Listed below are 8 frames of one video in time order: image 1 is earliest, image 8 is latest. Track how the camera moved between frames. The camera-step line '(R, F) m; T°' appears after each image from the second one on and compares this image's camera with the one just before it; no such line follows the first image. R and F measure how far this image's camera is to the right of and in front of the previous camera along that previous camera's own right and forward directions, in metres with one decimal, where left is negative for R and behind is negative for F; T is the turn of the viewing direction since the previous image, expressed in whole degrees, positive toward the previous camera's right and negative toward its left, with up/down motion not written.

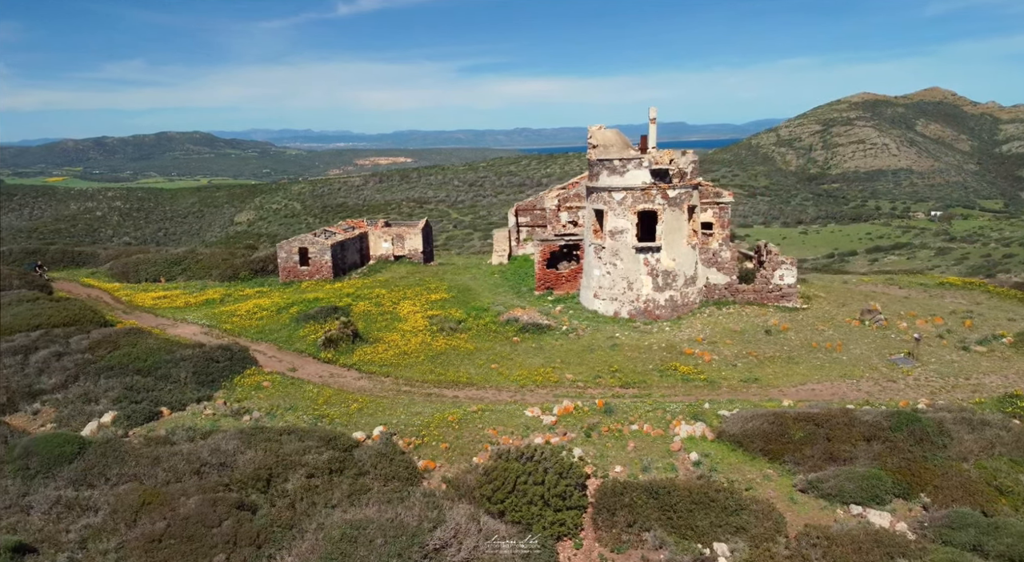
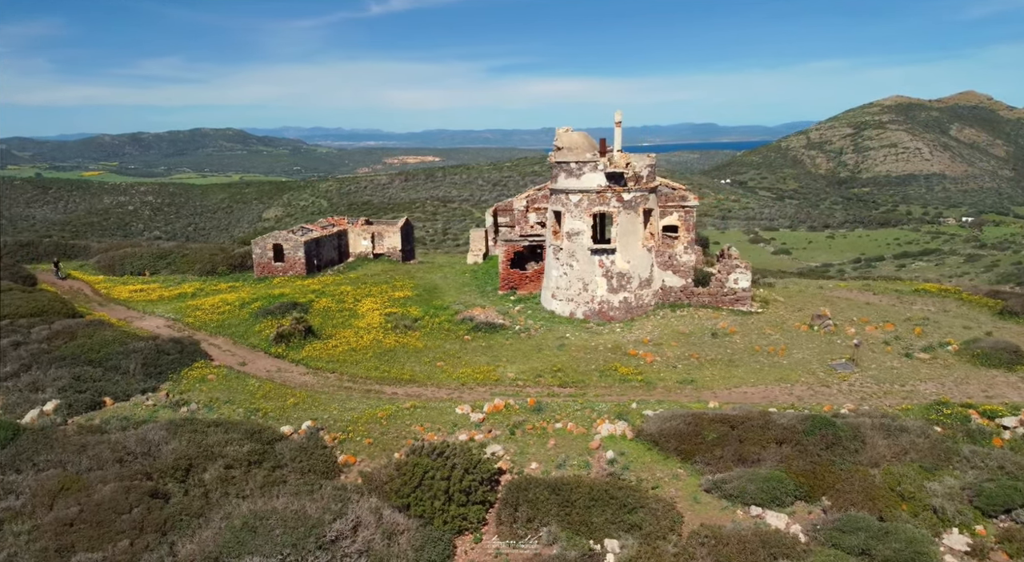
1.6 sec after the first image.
(+1.7, -0.1) m; 0°
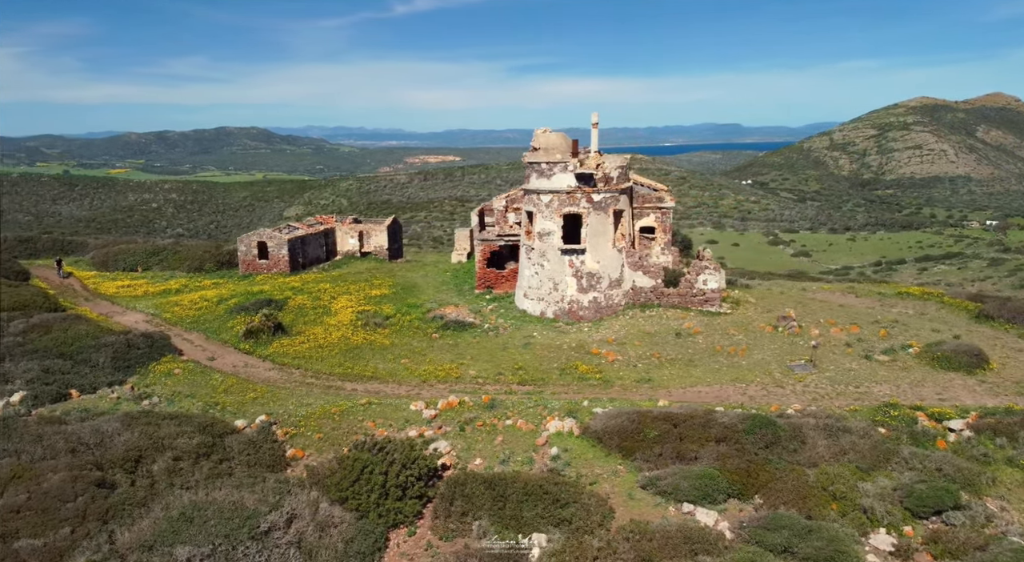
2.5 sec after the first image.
(+1.2, -0.1) m; 0°
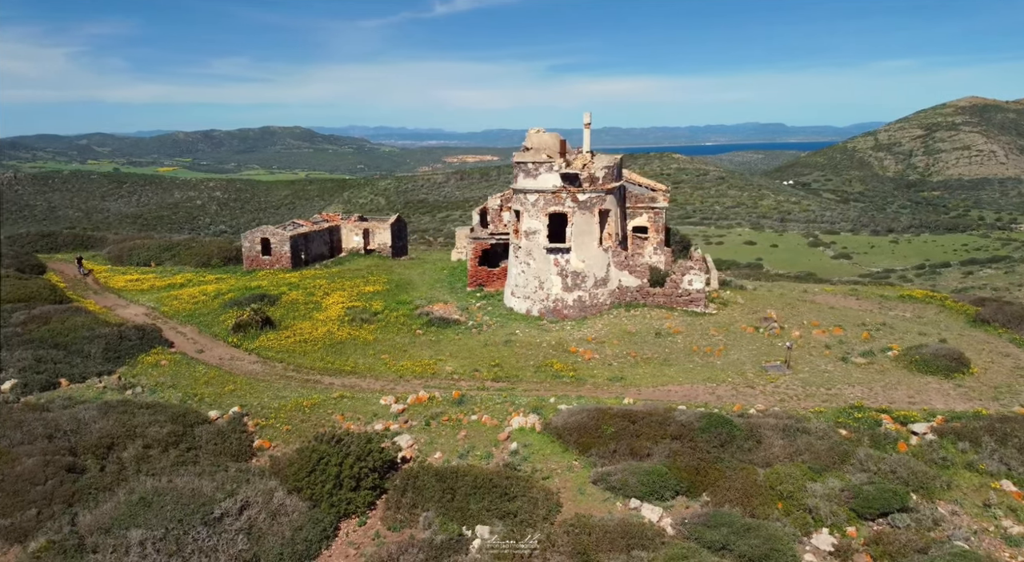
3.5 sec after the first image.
(+1.3, -0.1) m; -2°
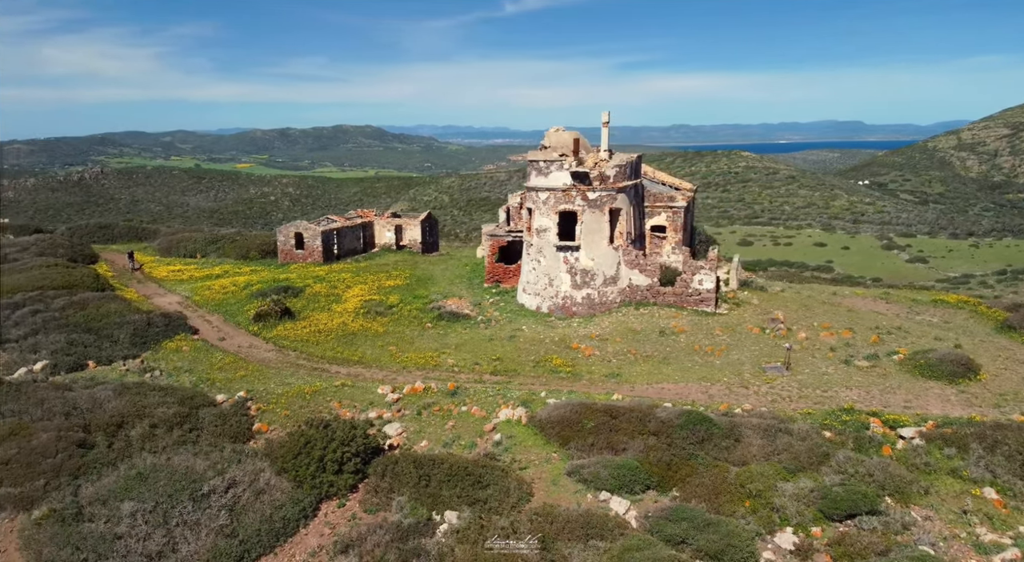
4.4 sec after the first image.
(+1.3, -0.3) m; -4°
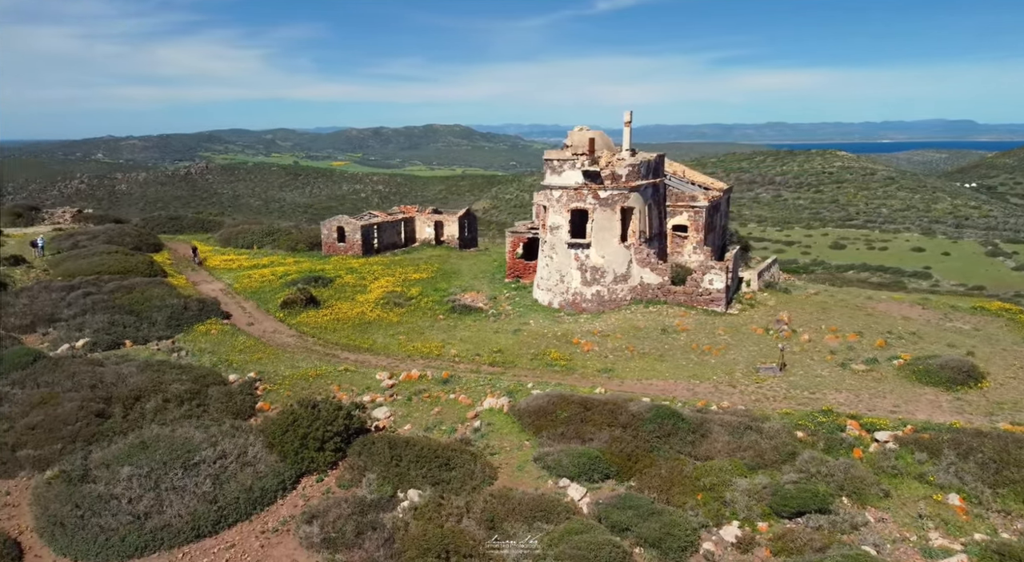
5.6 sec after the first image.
(+1.8, -0.5) m; -5°
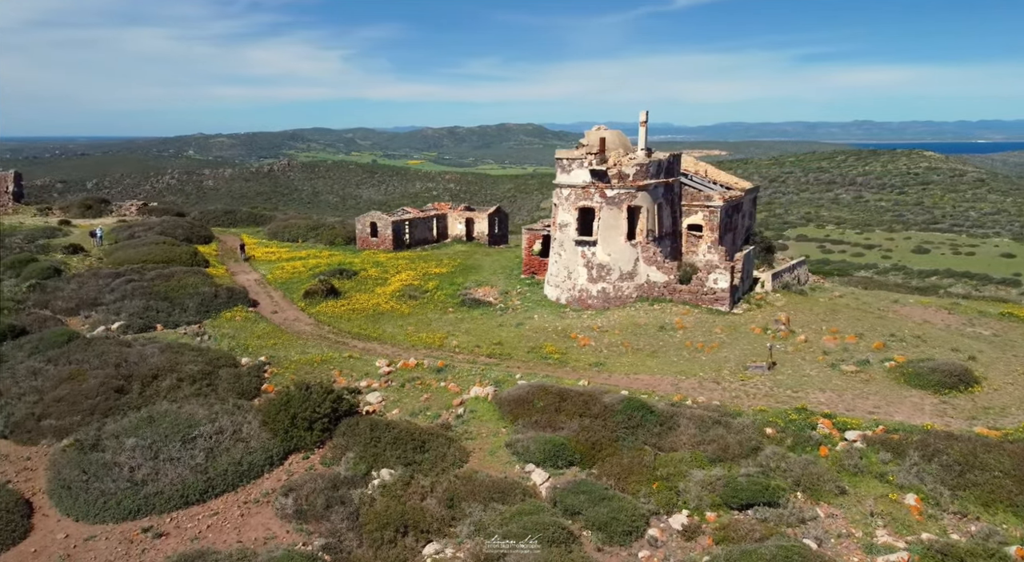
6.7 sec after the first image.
(+1.6, -0.6) m; -4°
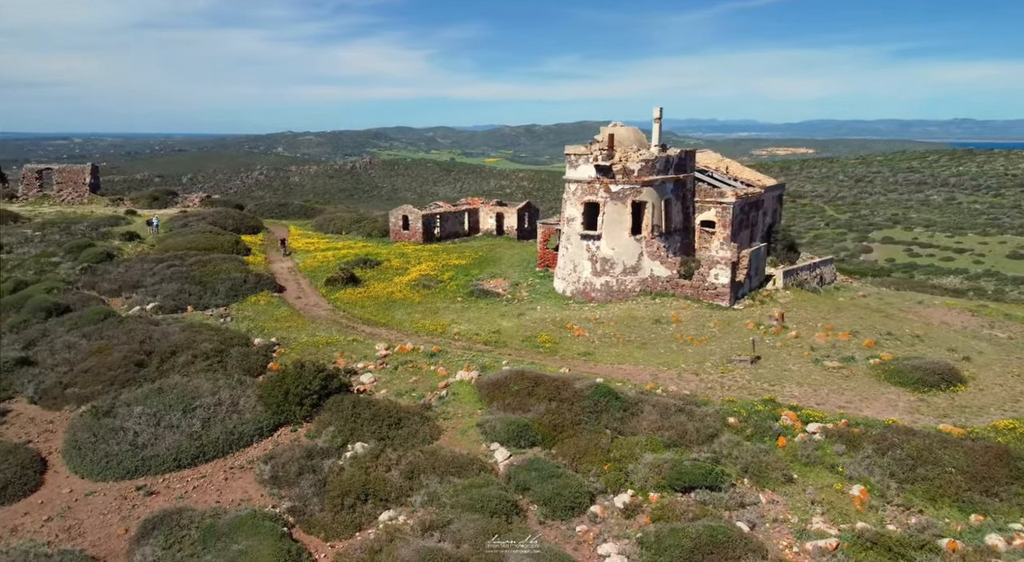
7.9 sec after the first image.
(+1.8, -0.7) m; -5°
